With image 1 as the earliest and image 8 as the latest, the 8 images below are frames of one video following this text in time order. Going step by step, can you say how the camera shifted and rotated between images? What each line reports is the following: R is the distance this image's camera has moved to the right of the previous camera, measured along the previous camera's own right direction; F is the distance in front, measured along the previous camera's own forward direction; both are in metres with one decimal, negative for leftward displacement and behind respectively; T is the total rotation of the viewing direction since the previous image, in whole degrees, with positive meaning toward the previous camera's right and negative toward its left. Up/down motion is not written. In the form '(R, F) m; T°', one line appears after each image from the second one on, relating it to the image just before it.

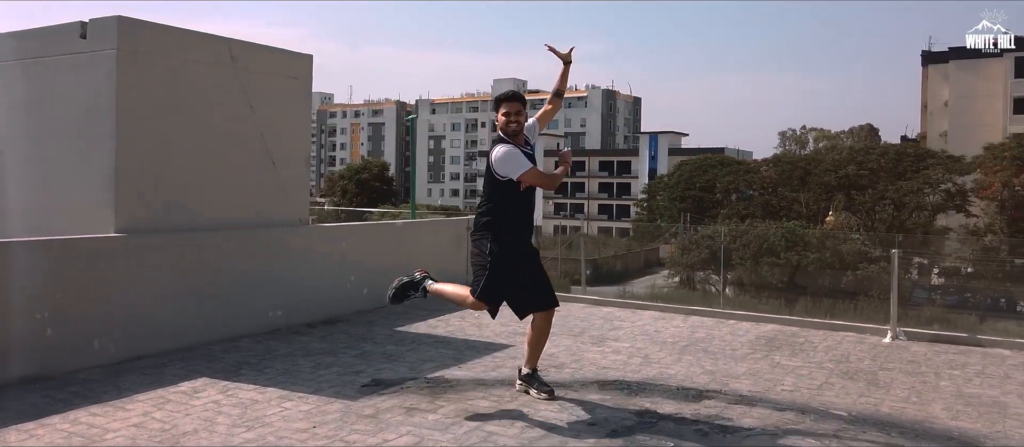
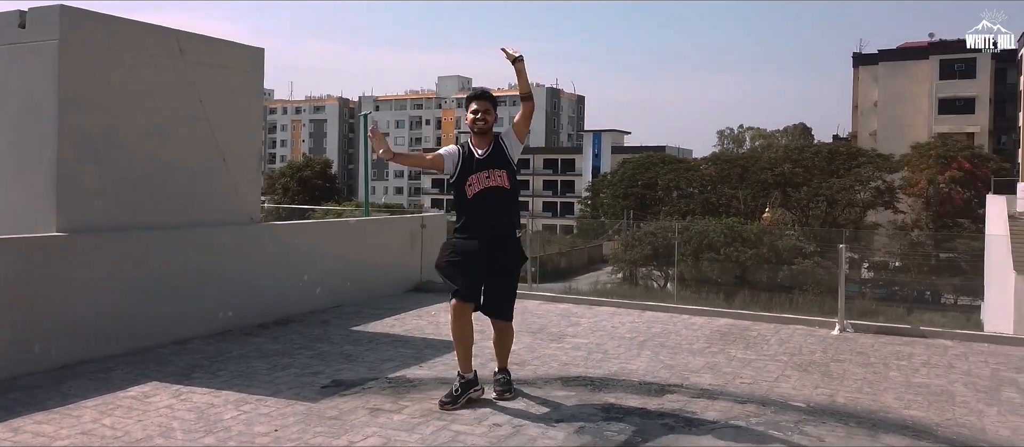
(-0.1, 0.0) m; +4°
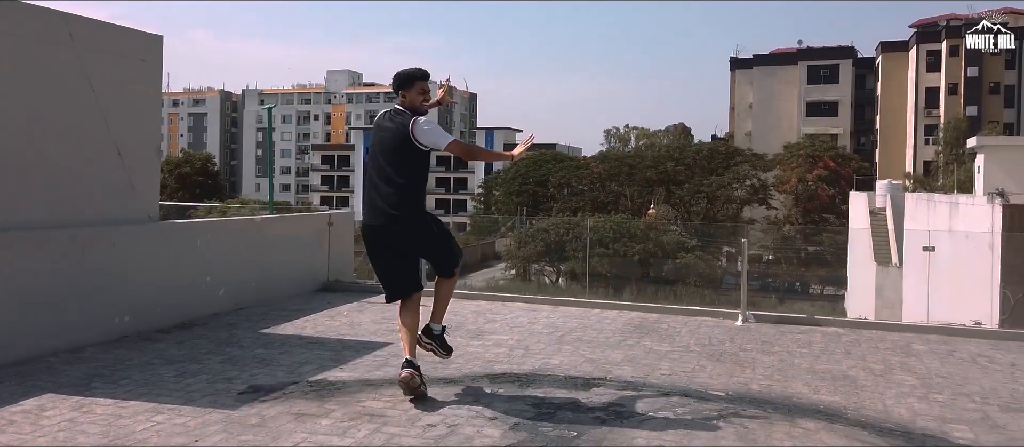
(-0.2, +0.1) m; +8°
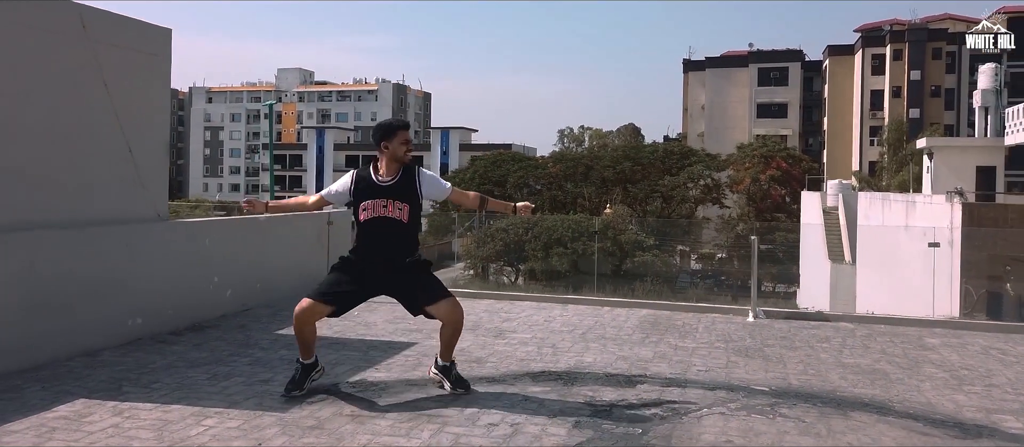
(-0.5, +0.1) m; +3°
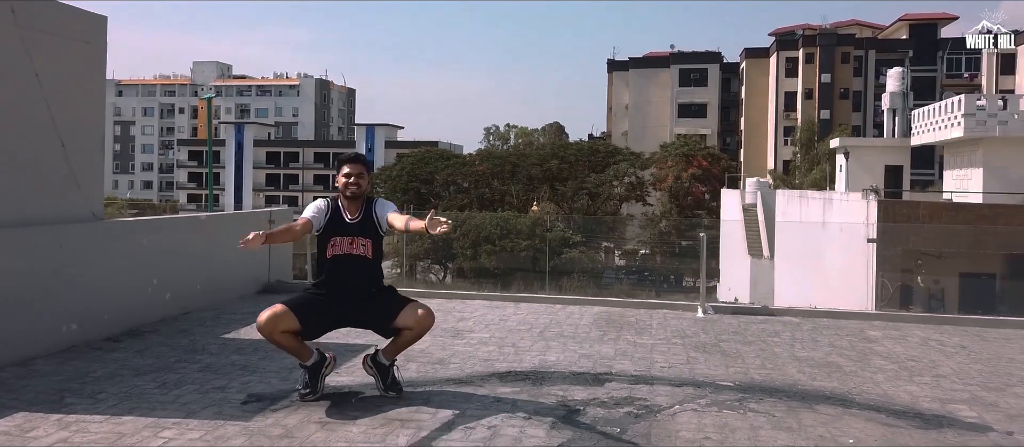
(-0.2, +0.1) m; +5°
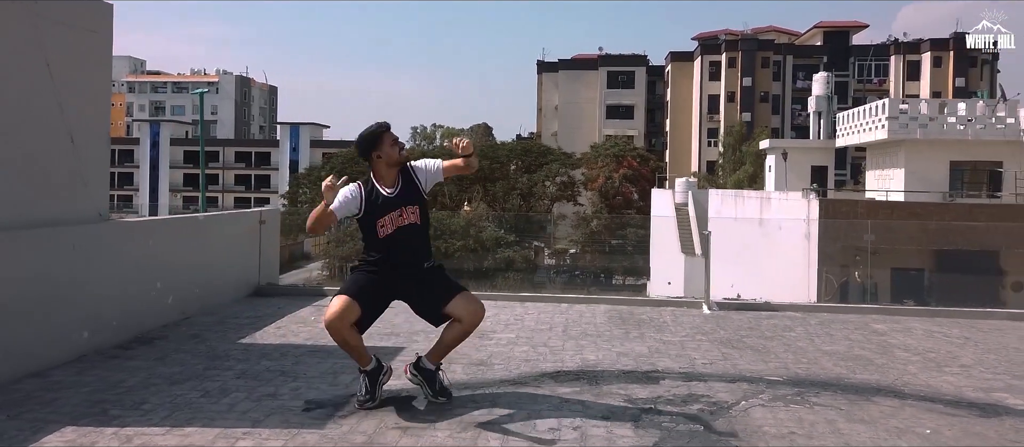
(-0.7, +0.1) m; +5°
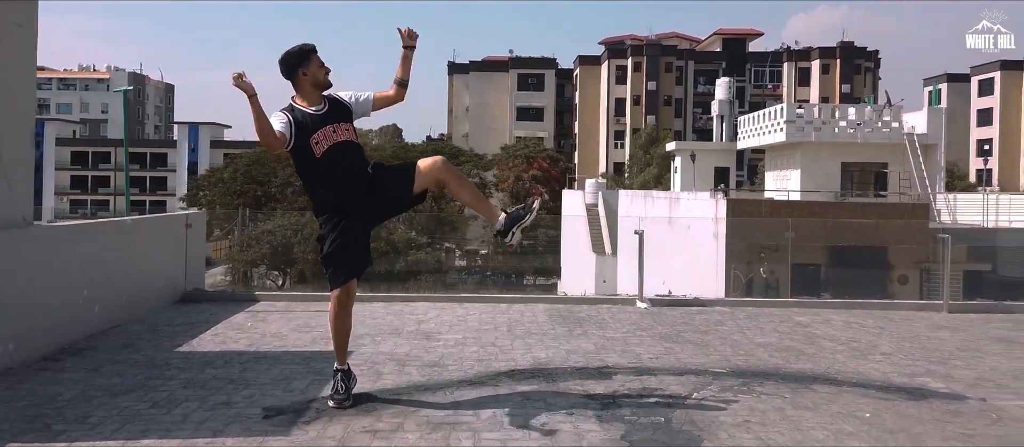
(-0.3, 0.0) m; +7°
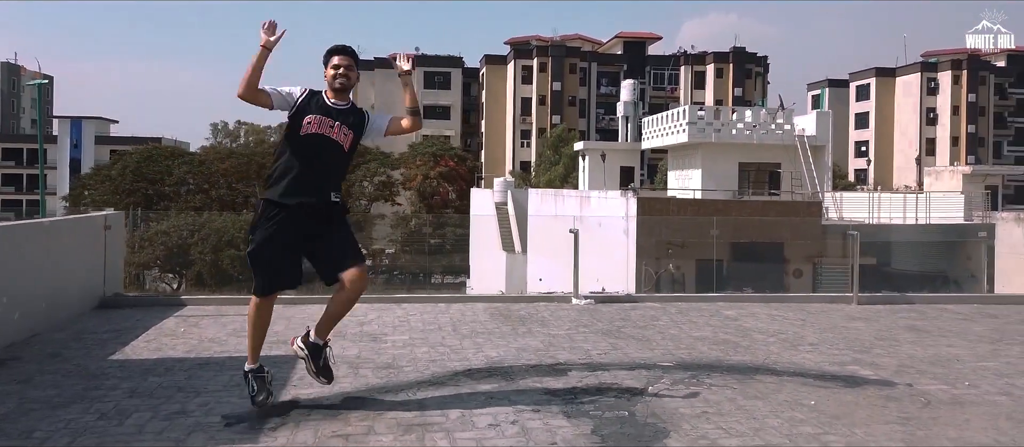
(-0.3, 0.0) m; +7°
